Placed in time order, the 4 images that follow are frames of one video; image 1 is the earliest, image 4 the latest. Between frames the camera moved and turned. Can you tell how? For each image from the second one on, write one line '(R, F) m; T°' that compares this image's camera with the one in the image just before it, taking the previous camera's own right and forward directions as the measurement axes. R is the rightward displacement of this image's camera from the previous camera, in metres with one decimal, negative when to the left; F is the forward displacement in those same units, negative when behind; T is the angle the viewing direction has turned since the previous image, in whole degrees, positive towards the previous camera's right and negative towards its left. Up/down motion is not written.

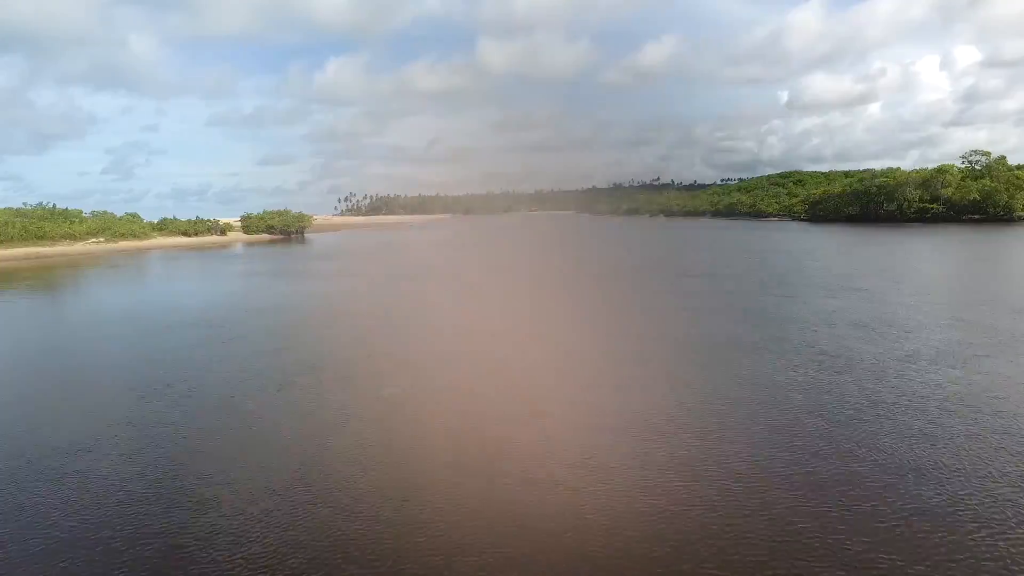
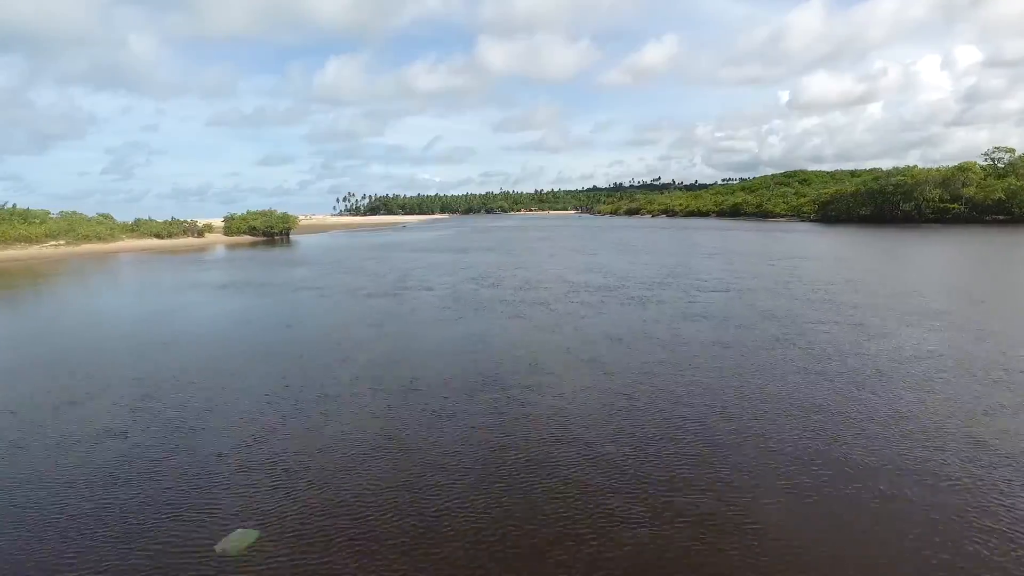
(+0.2, +2.2) m; 0°
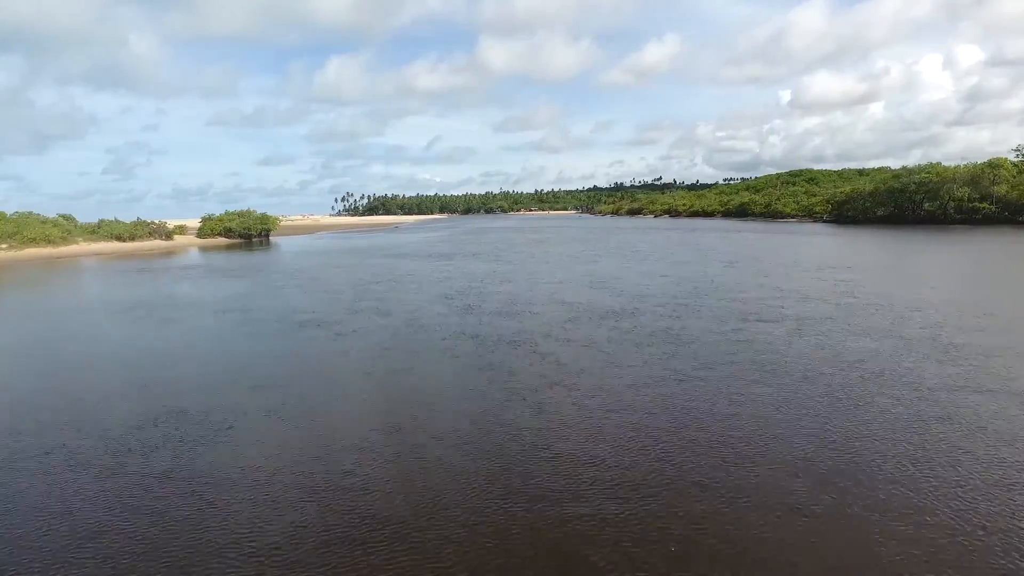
(+0.3, +2.7) m; 0°
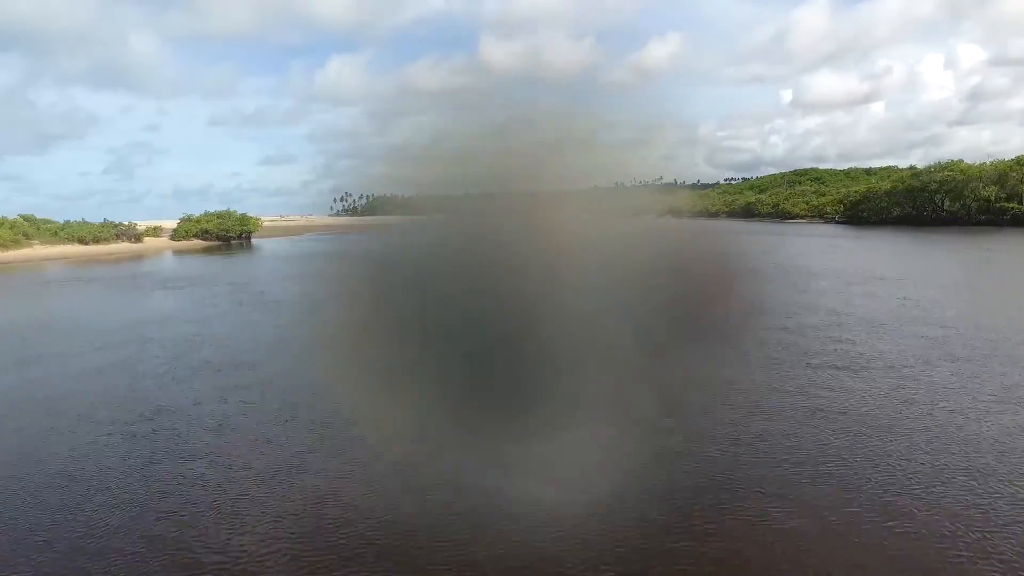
(+0.2, +2.3) m; 0°
